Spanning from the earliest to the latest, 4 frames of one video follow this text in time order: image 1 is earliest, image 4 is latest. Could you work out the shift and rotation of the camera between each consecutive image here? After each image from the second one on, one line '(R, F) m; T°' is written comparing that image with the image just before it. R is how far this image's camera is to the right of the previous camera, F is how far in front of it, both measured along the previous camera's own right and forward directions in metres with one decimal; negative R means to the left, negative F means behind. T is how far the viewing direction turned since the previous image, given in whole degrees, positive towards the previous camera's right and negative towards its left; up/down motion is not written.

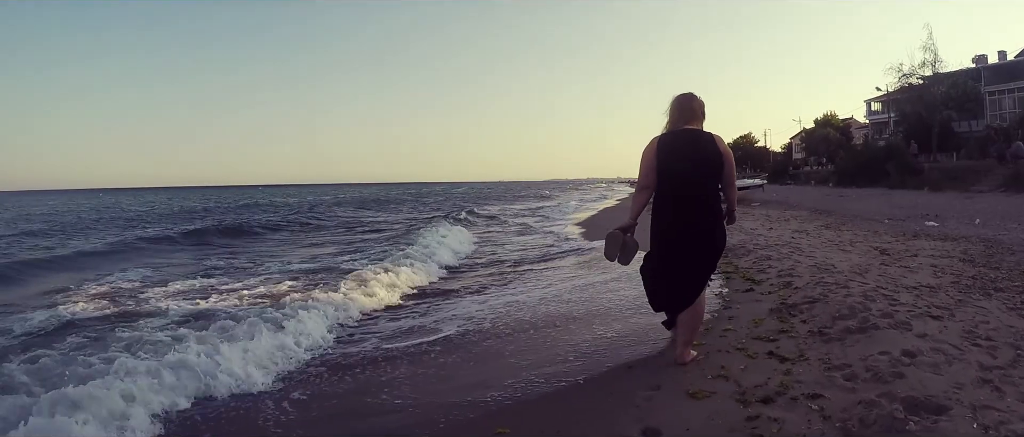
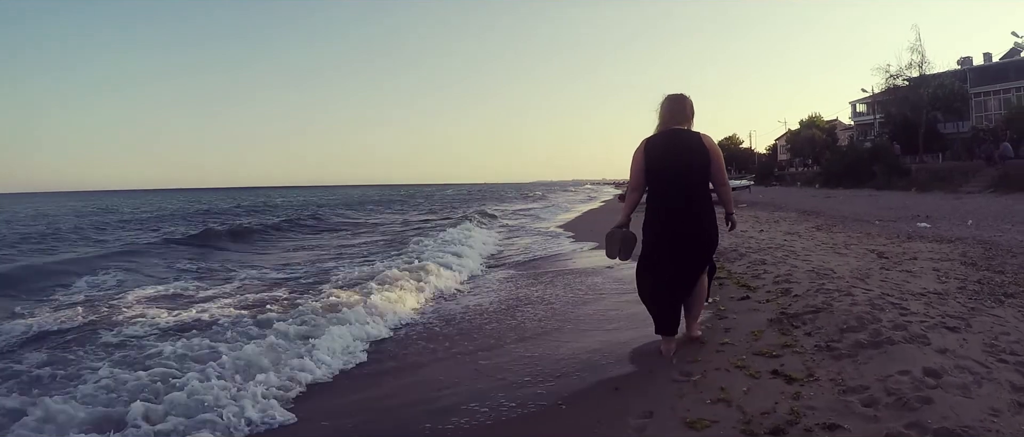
(+0.1, +0.4) m; +1°
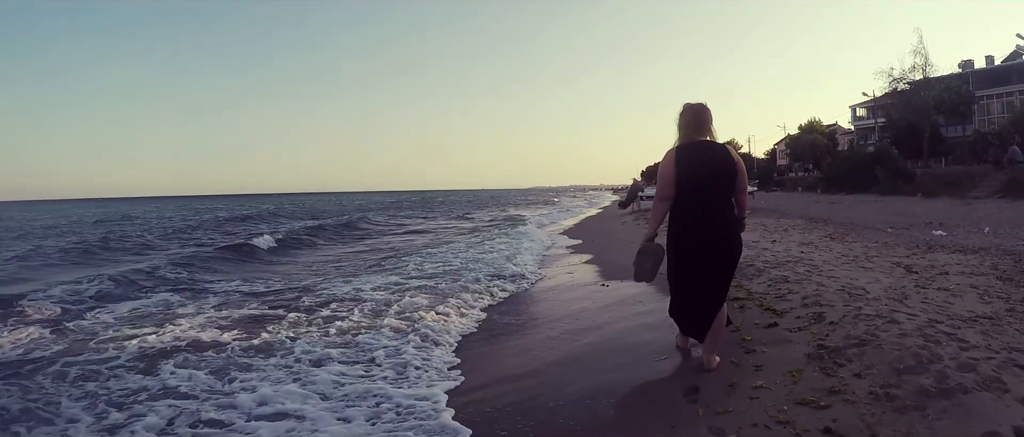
(0.0, +0.6) m; 0°
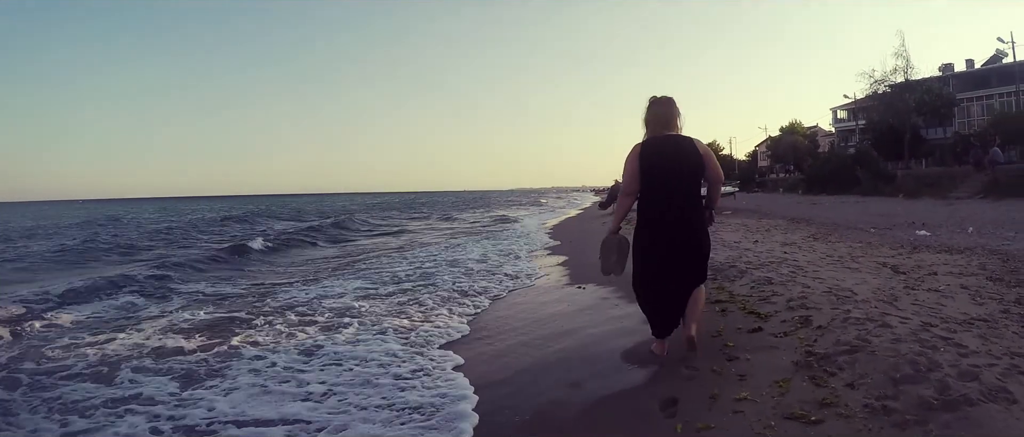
(+0.1, +0.3) m; +1°
